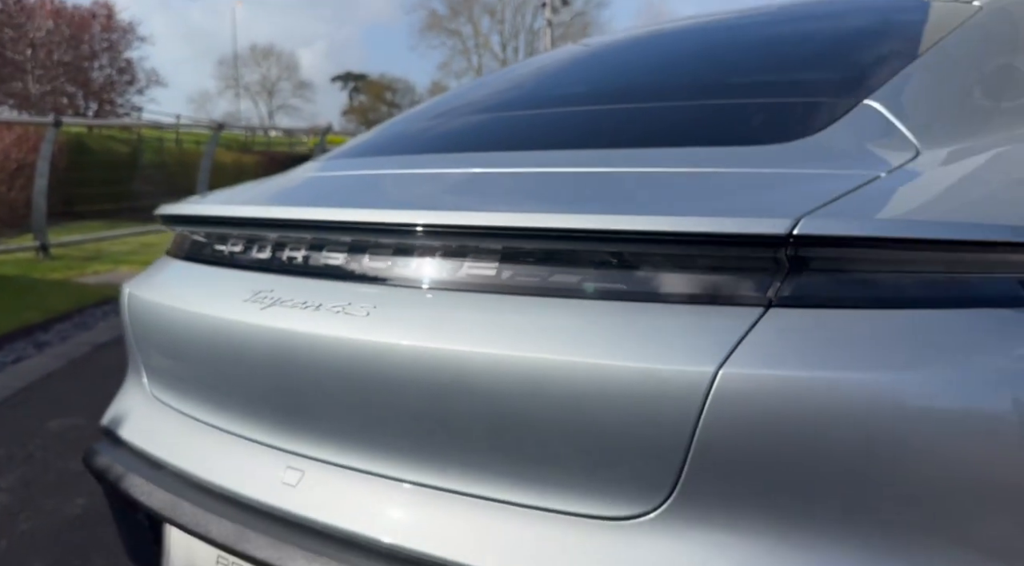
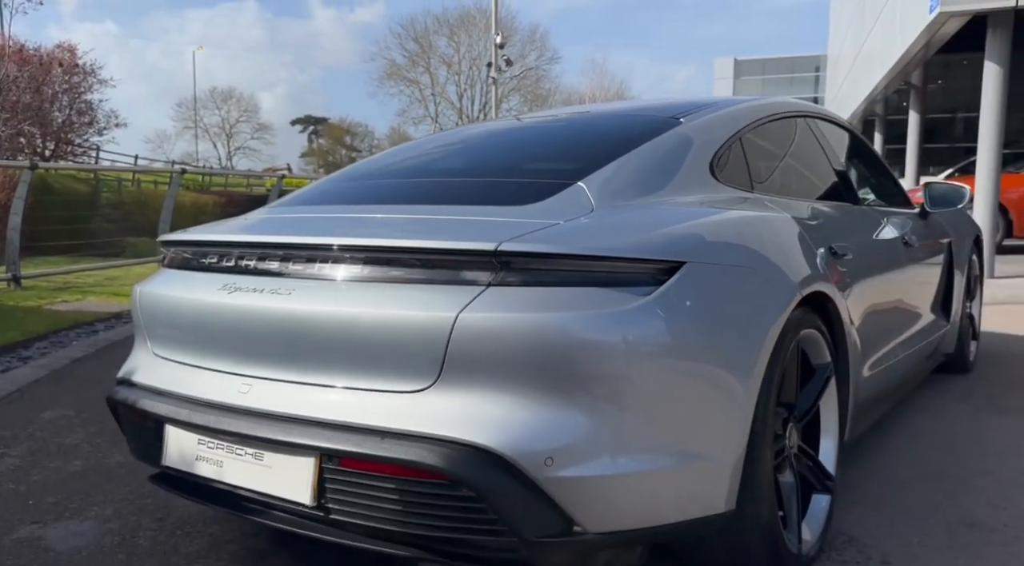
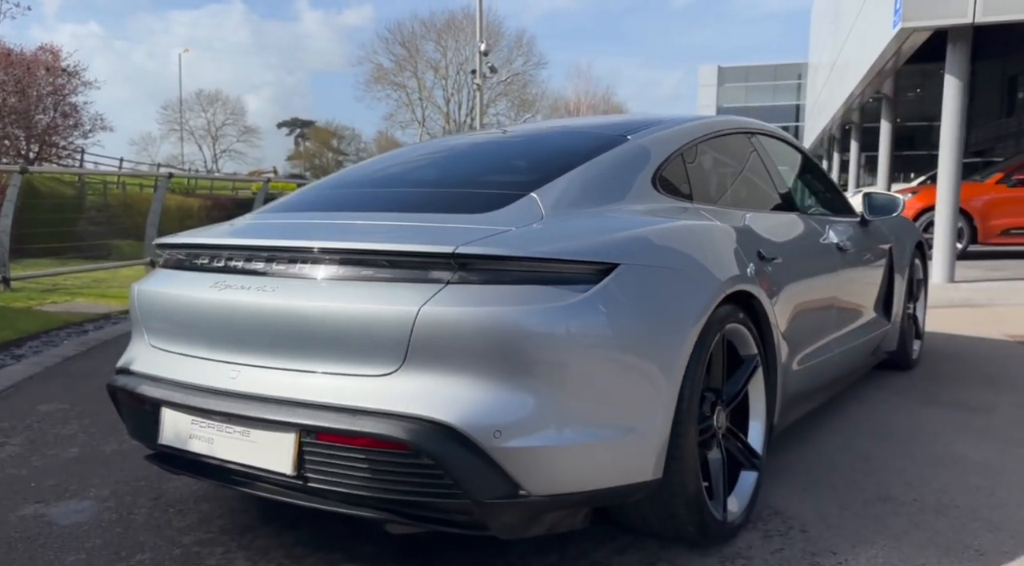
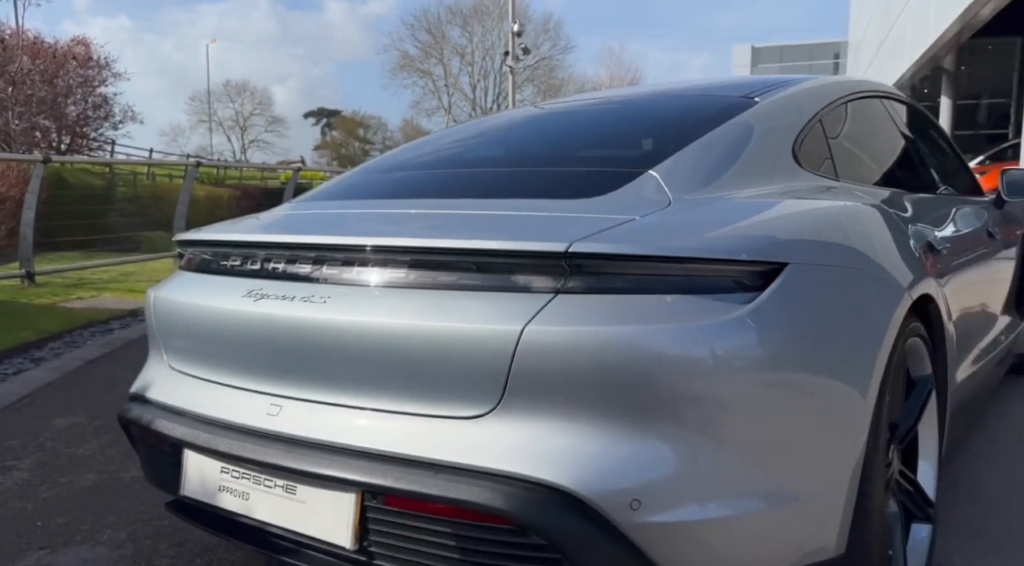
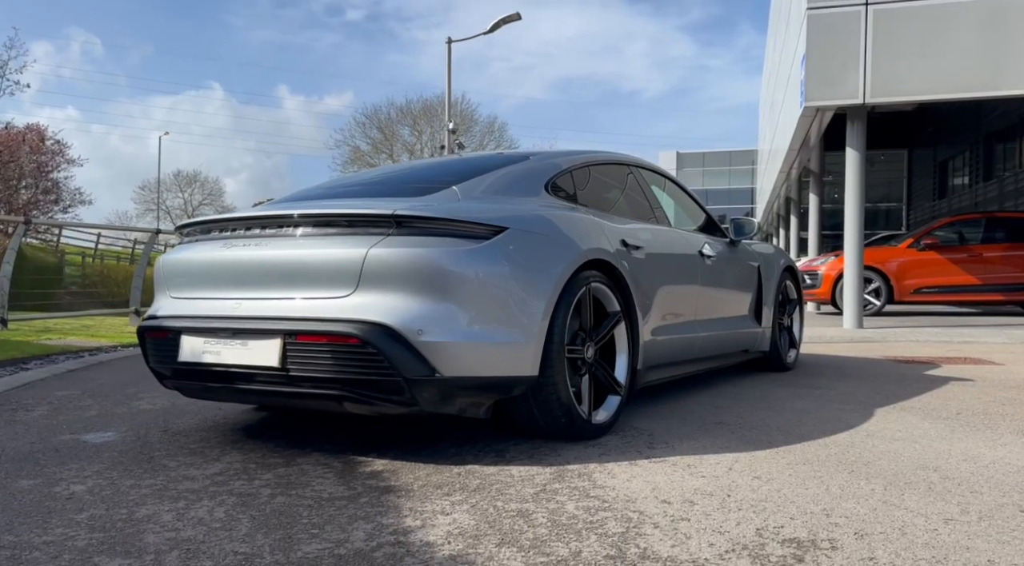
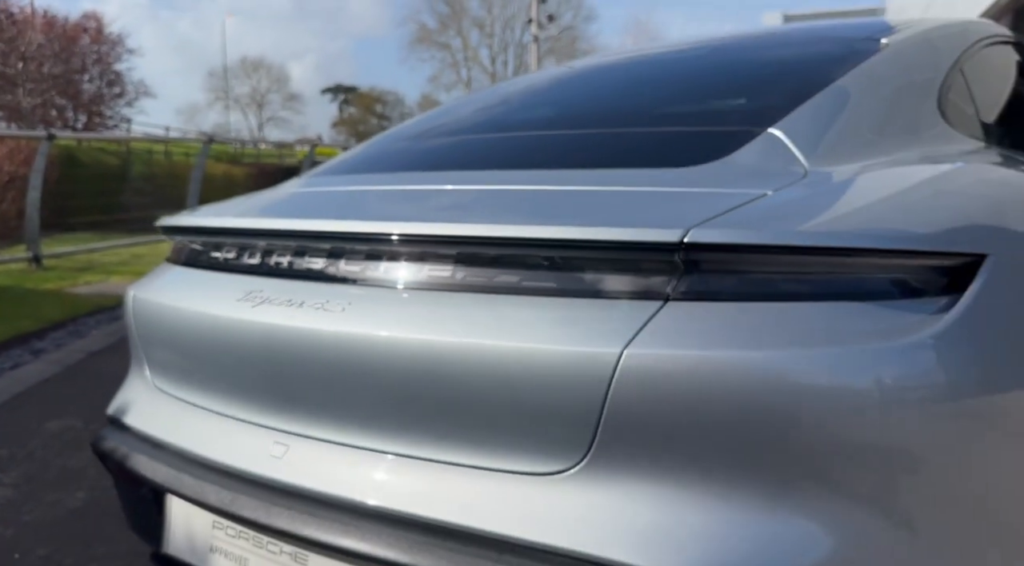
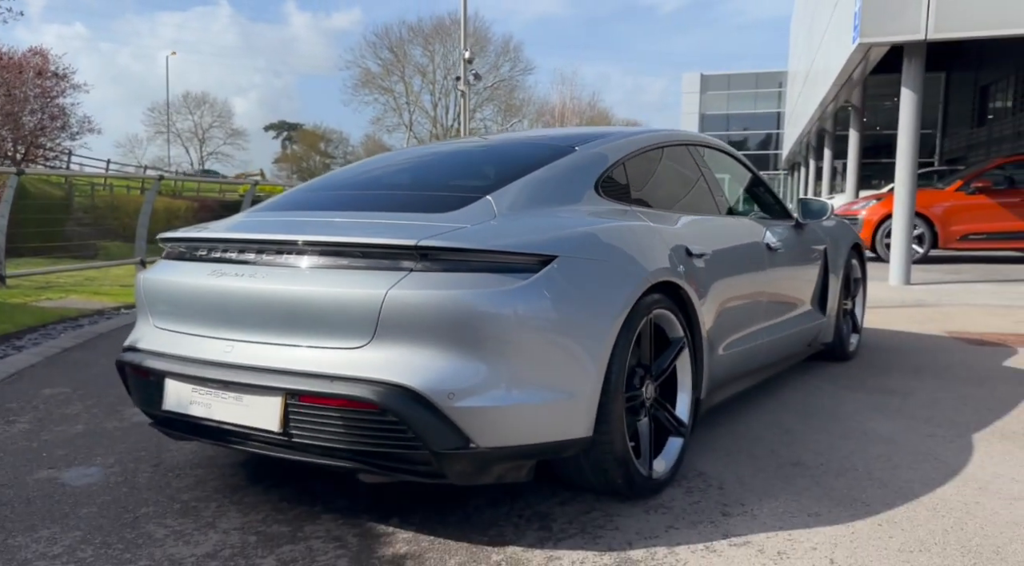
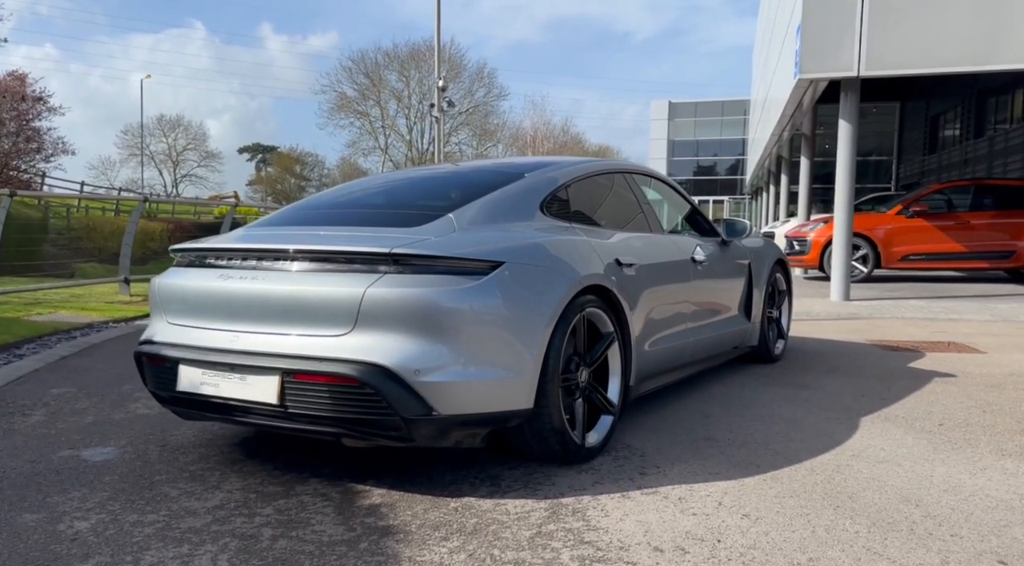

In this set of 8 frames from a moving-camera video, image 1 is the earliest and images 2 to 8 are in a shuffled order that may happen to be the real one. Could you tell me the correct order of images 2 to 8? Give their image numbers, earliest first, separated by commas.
6, 4, 2, 3, 7, 8, 5
